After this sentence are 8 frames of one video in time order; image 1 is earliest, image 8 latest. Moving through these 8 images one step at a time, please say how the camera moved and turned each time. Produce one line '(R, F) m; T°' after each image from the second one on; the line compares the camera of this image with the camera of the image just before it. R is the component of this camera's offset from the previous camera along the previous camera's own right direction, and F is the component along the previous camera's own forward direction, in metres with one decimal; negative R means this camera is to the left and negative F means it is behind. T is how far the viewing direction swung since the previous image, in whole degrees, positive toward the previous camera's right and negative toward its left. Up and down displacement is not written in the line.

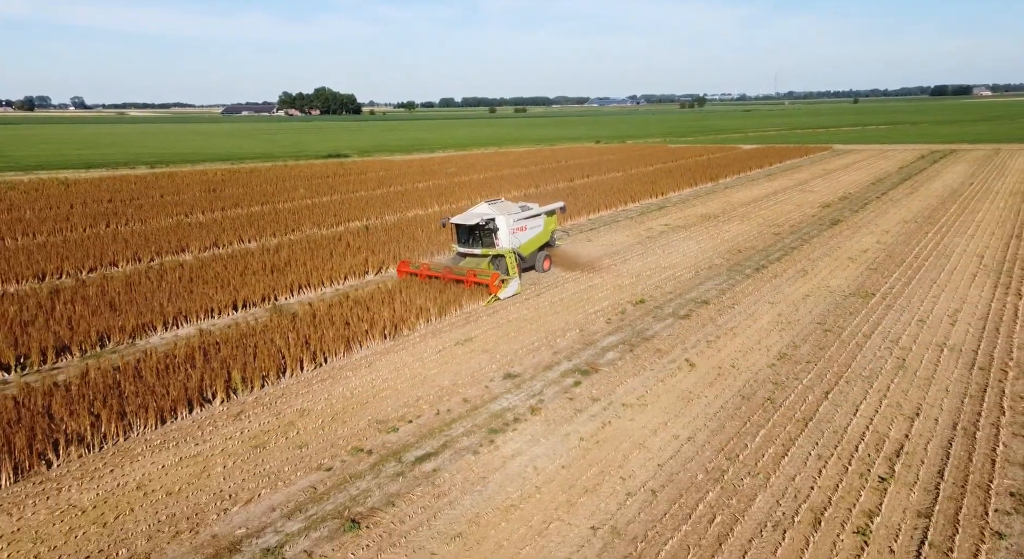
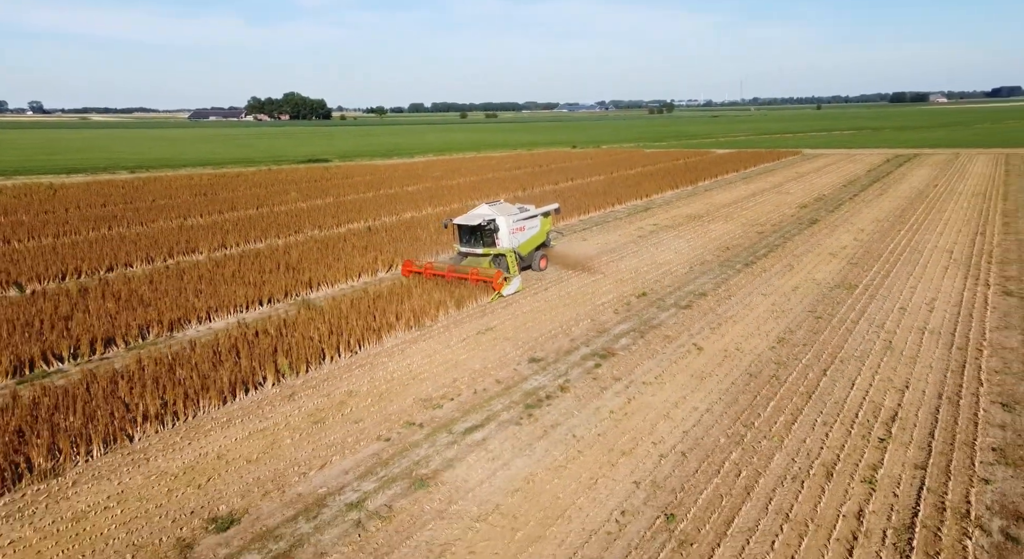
(-0.8, -0.7) m; +2°
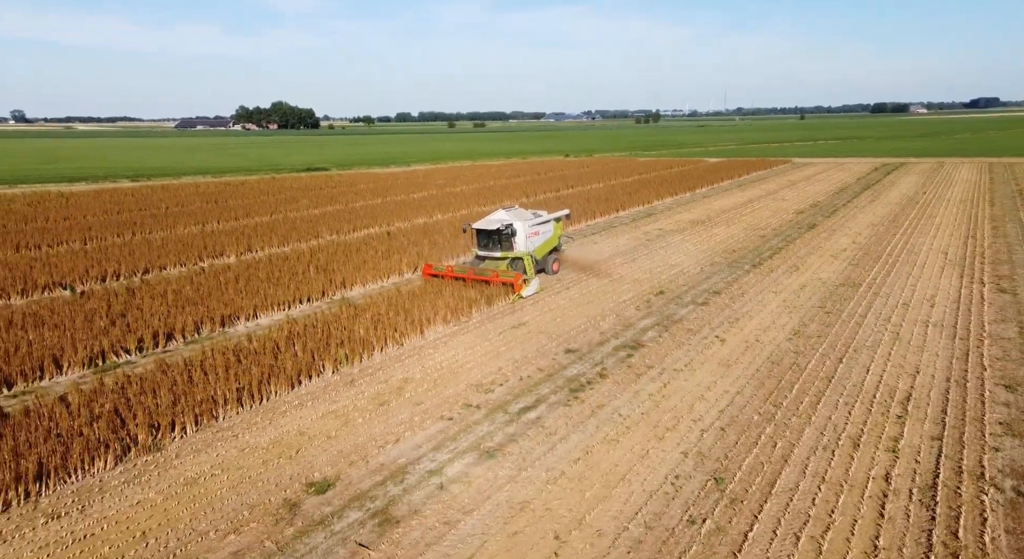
(-0.8, -0.6) m; +1°
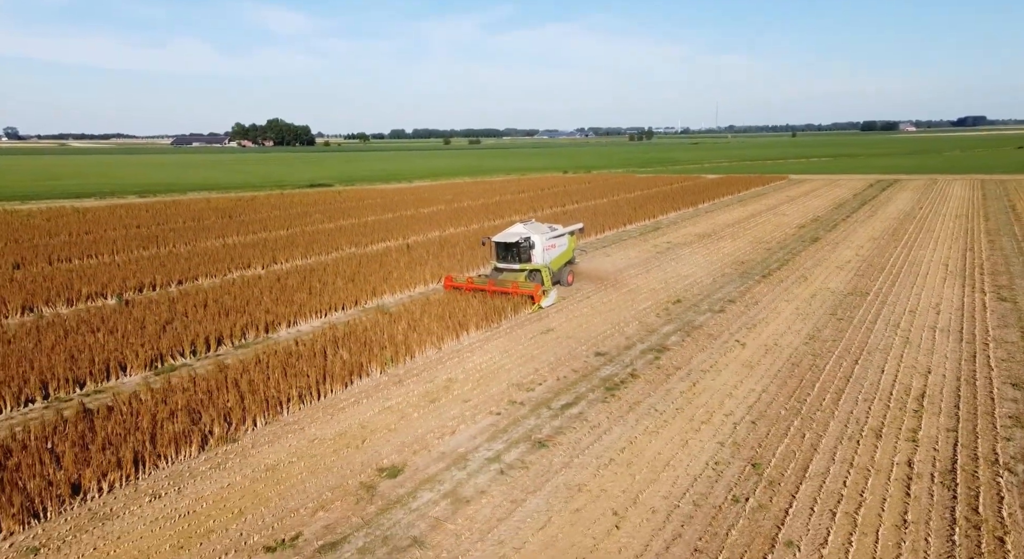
(-0.7, -0.6) m; 0°
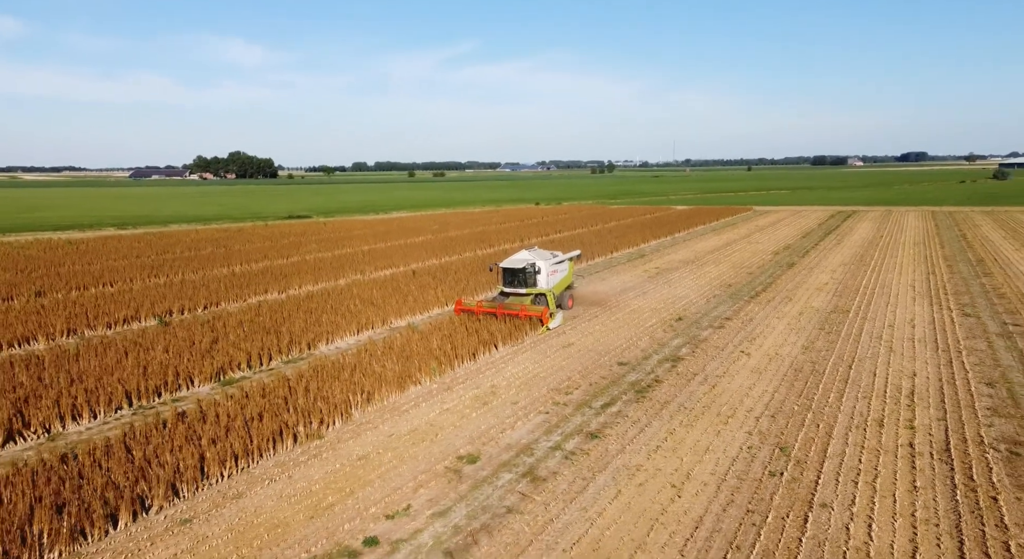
(-1.2, -1.0) m; +3°
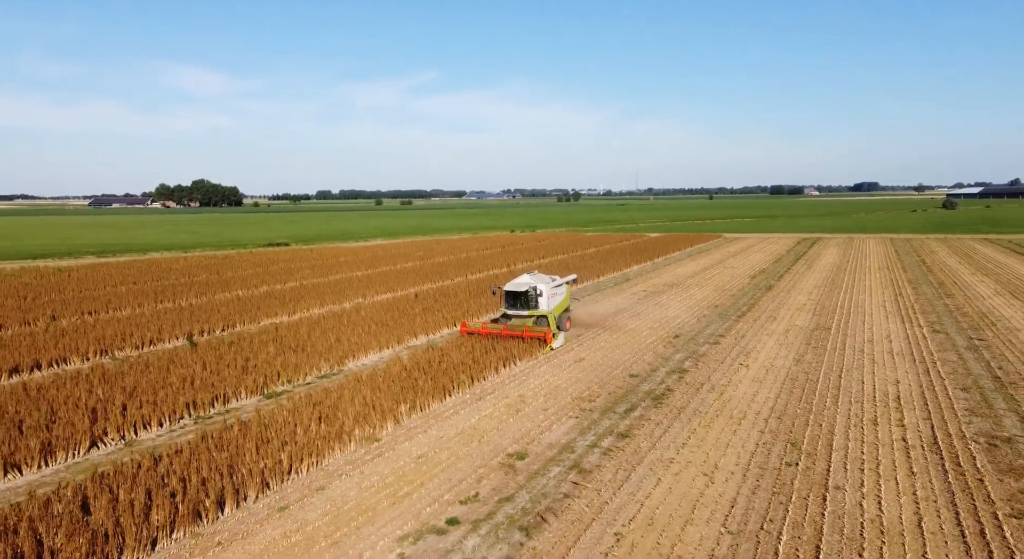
(-1.0, -0.8) m; +3°
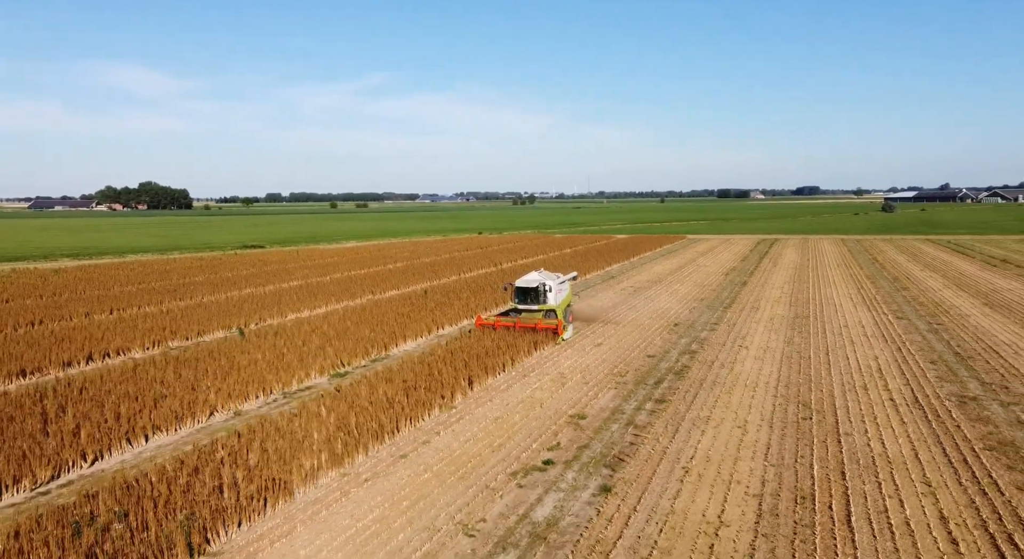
(-1.6, -1.3) m; +4°
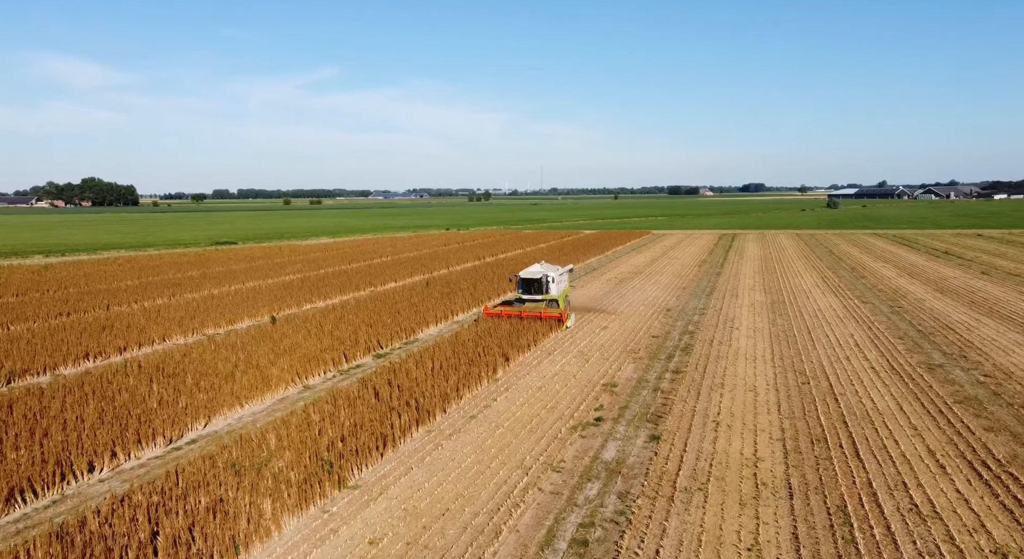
(-1.4, -1.1) m; +4°
